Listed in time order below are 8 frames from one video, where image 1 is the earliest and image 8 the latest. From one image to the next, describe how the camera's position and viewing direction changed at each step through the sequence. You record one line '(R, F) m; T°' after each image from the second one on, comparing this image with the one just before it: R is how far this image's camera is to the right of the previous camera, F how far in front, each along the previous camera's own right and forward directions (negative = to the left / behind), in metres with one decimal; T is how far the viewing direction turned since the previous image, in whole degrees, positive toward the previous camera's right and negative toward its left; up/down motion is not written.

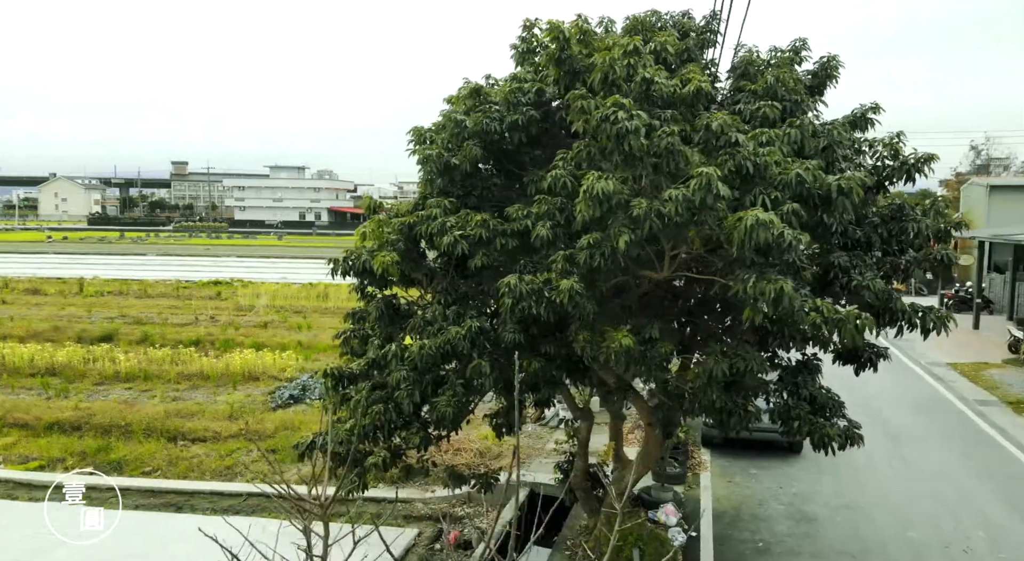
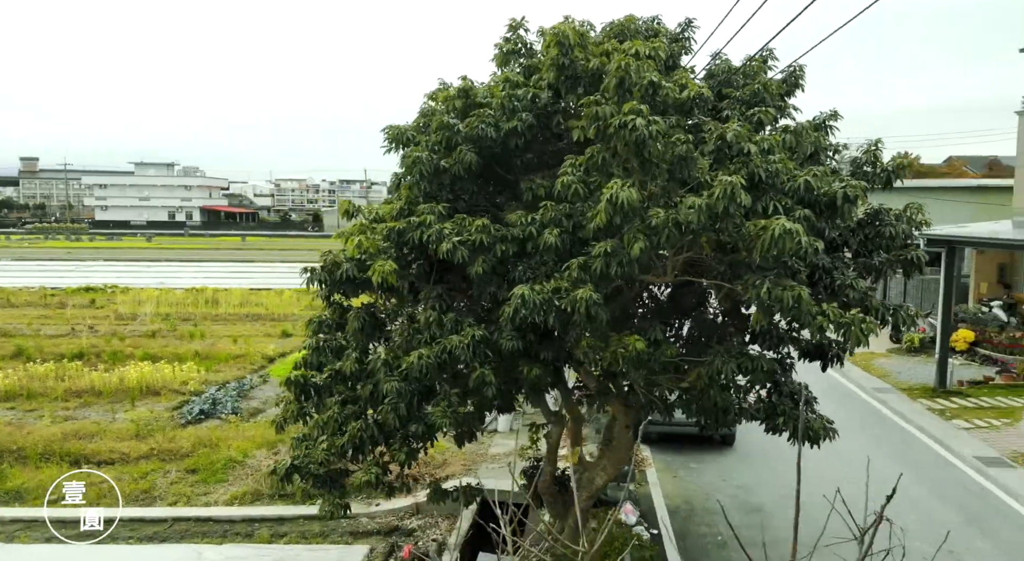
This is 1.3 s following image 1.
(-0.9, +0.2) m; +9°
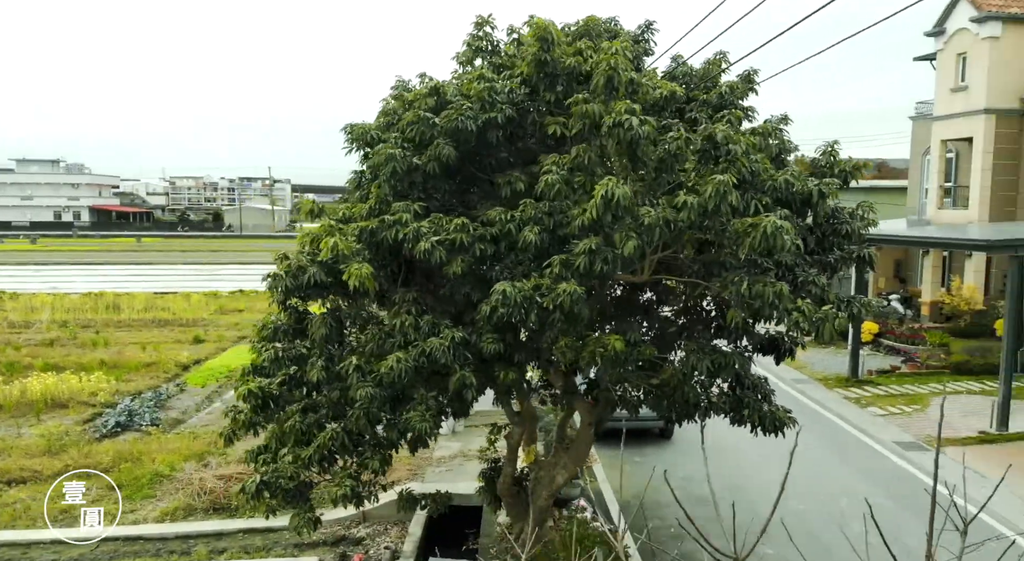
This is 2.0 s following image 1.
(-0.5, +0.1) m; +7°
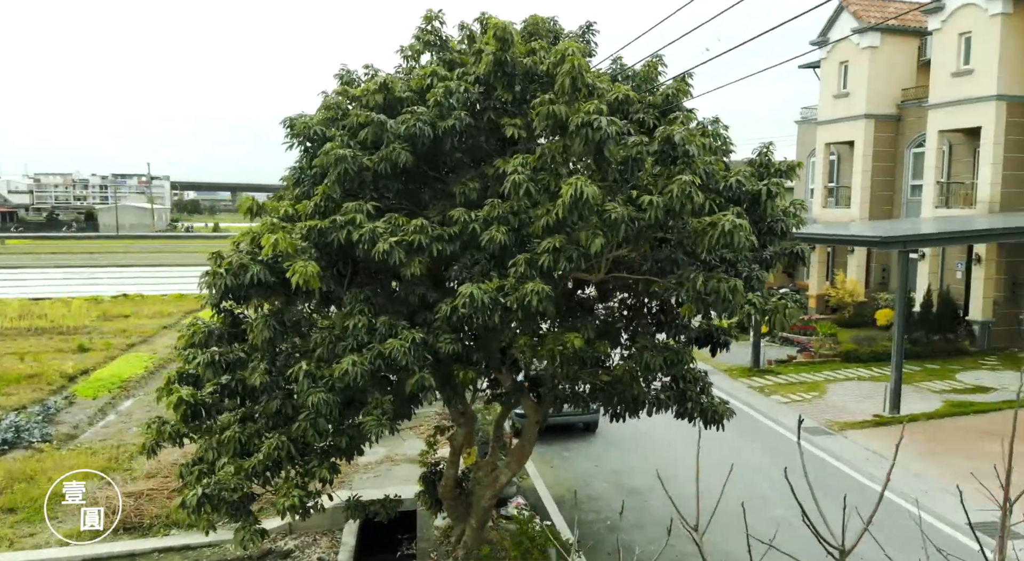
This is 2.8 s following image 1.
(-0.5, +0.1) m; +8°
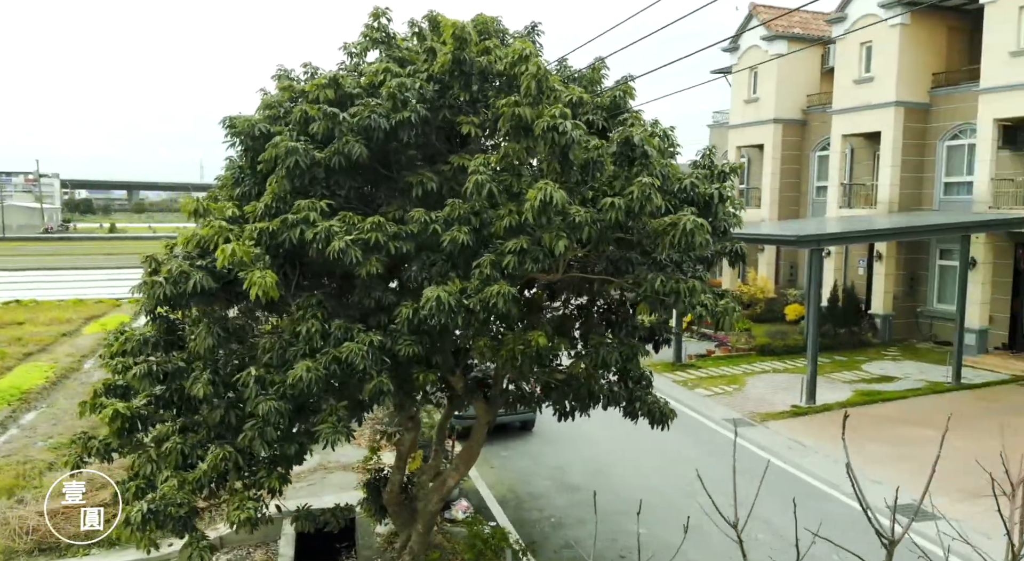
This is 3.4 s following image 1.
(-0.3, 0.0) m; +7°
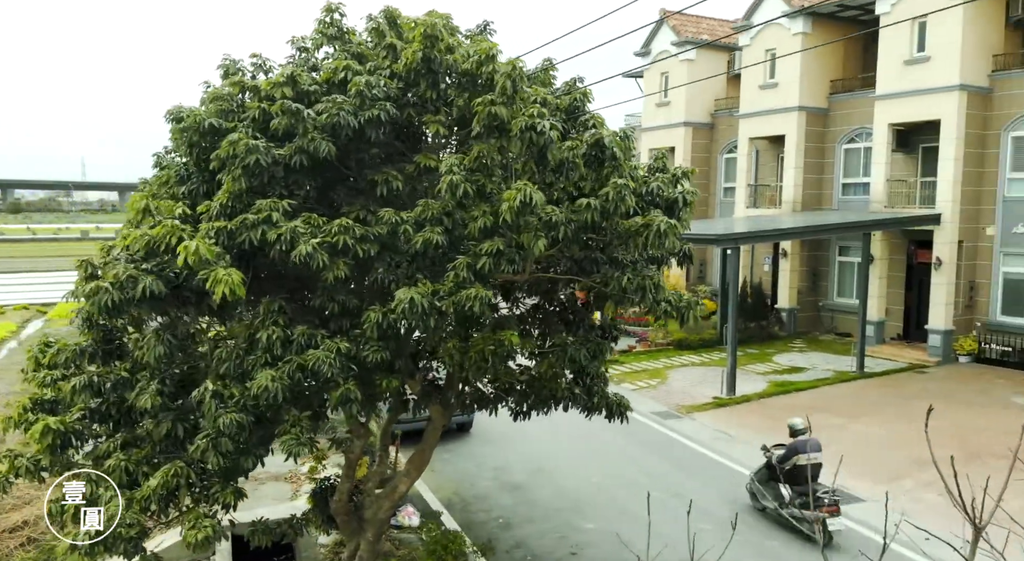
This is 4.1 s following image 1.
(-0.5, +0.1) m; +7°
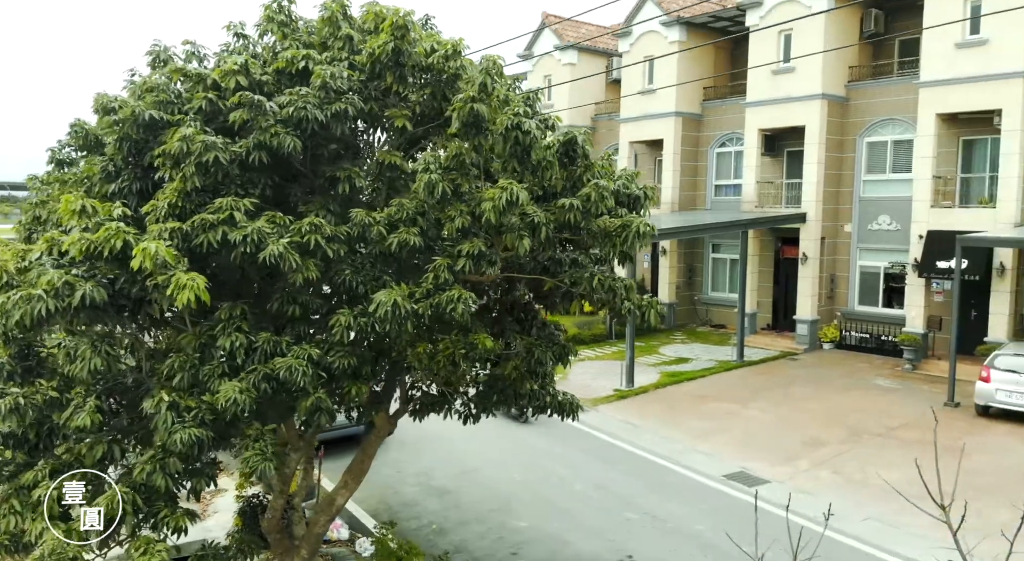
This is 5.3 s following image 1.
(-0.8, +0.1) m; +10°
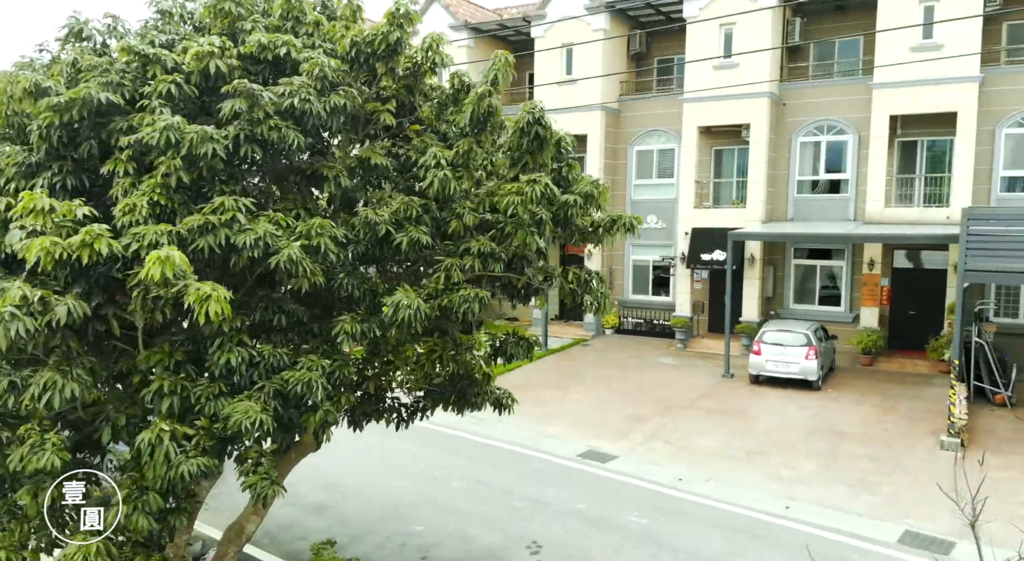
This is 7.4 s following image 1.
(-1.8, +0.2) m; +20°
